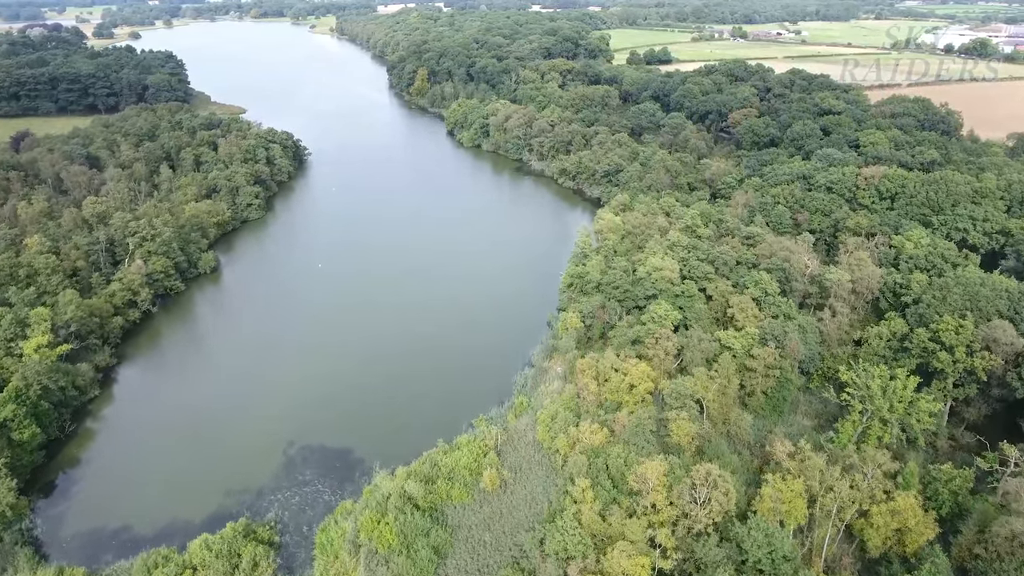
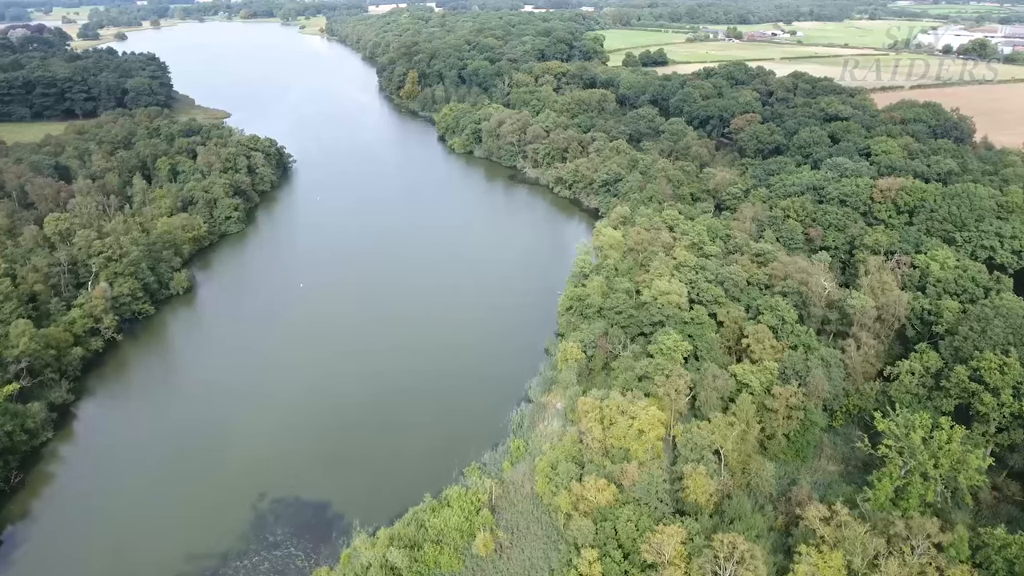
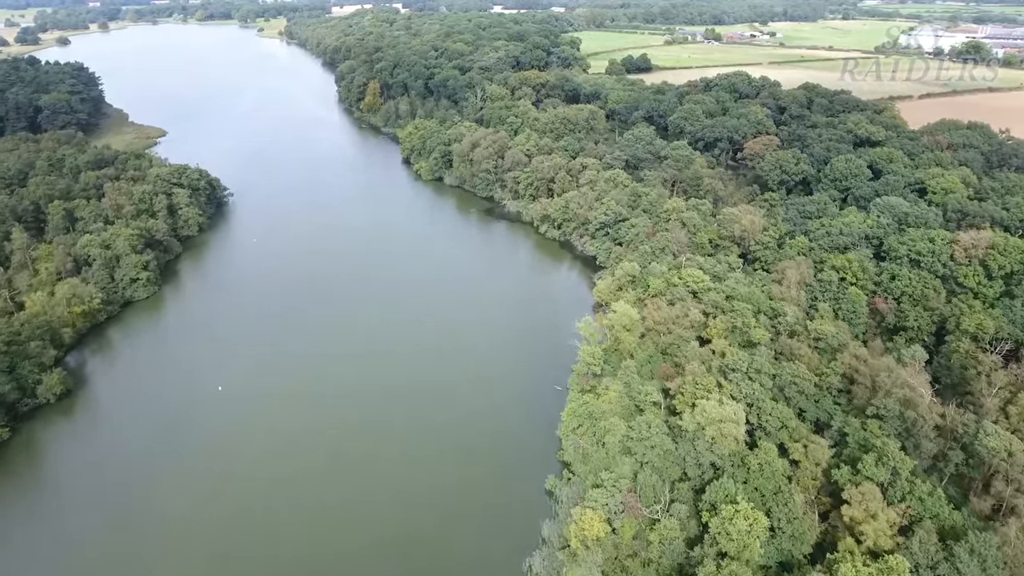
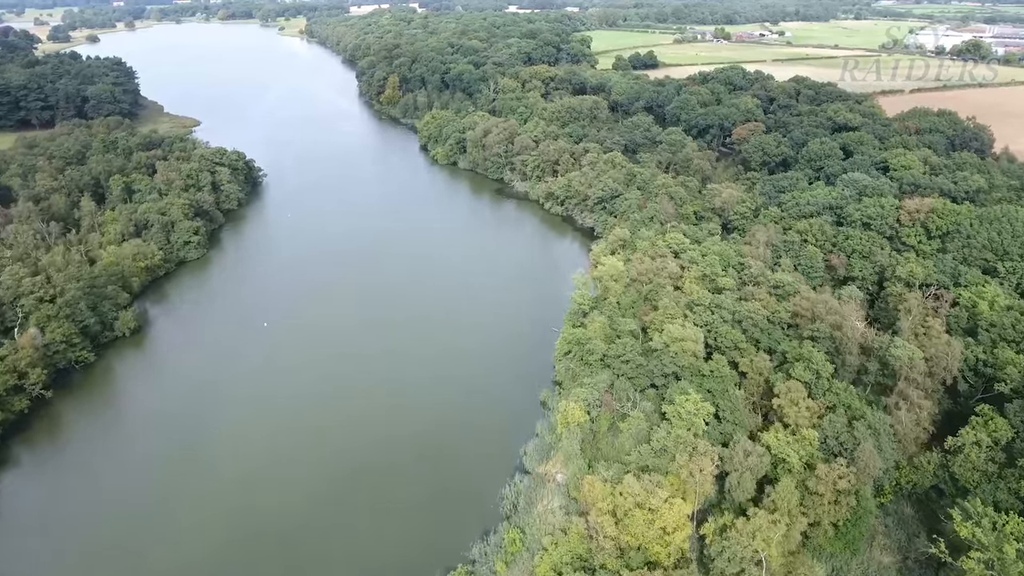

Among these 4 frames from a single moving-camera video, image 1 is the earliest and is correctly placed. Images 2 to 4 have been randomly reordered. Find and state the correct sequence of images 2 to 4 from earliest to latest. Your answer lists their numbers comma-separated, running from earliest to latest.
2, 4, 3
